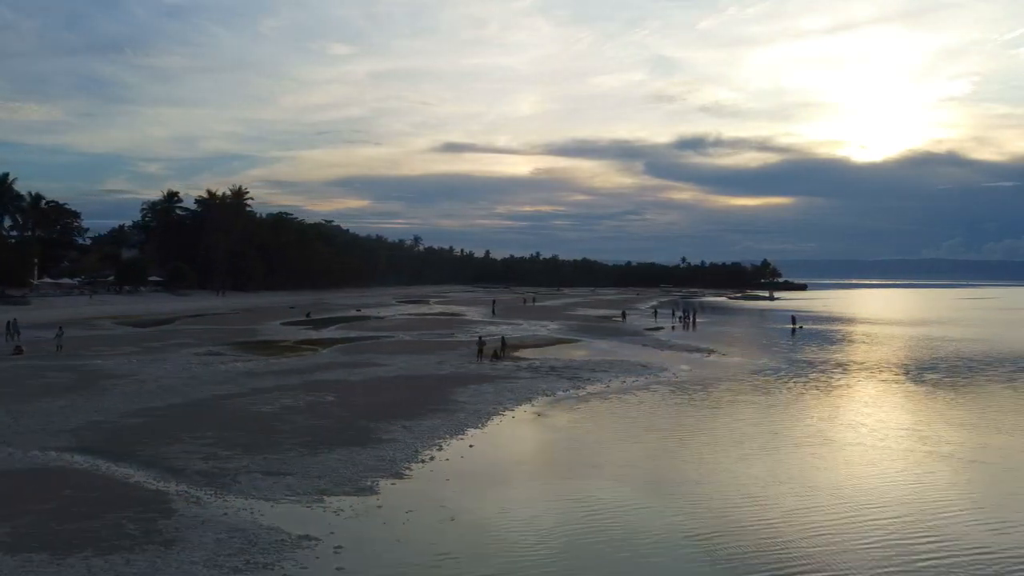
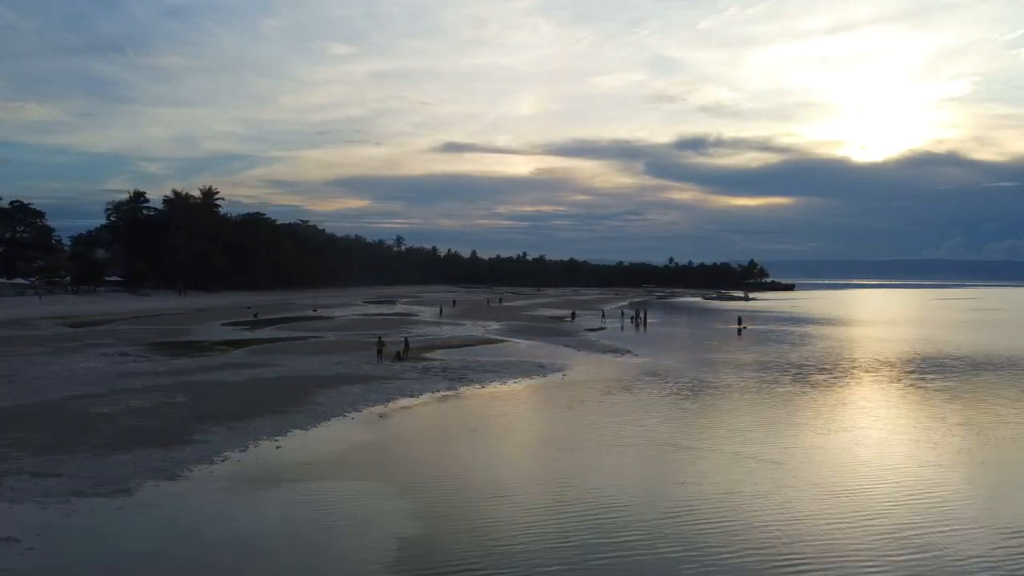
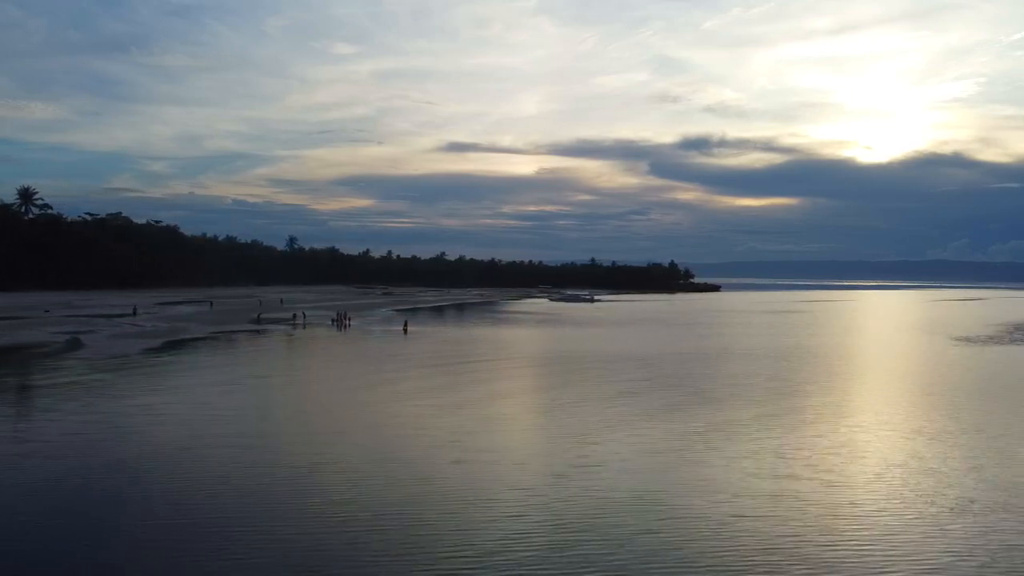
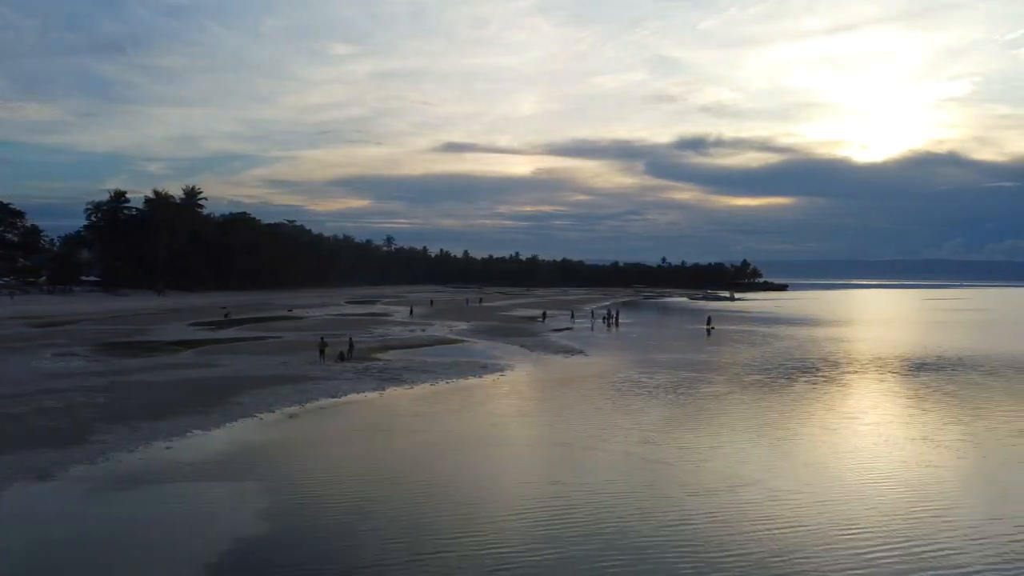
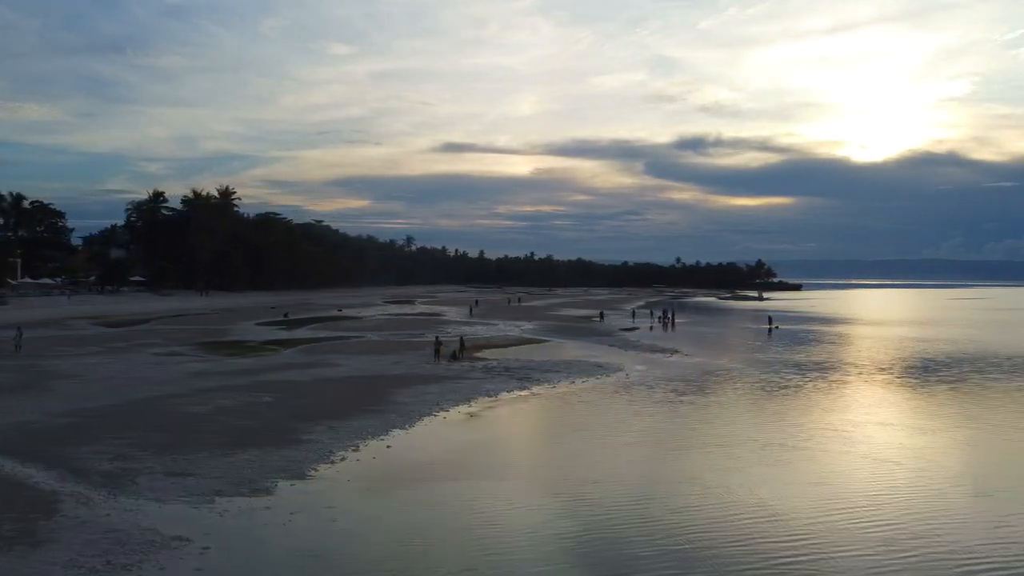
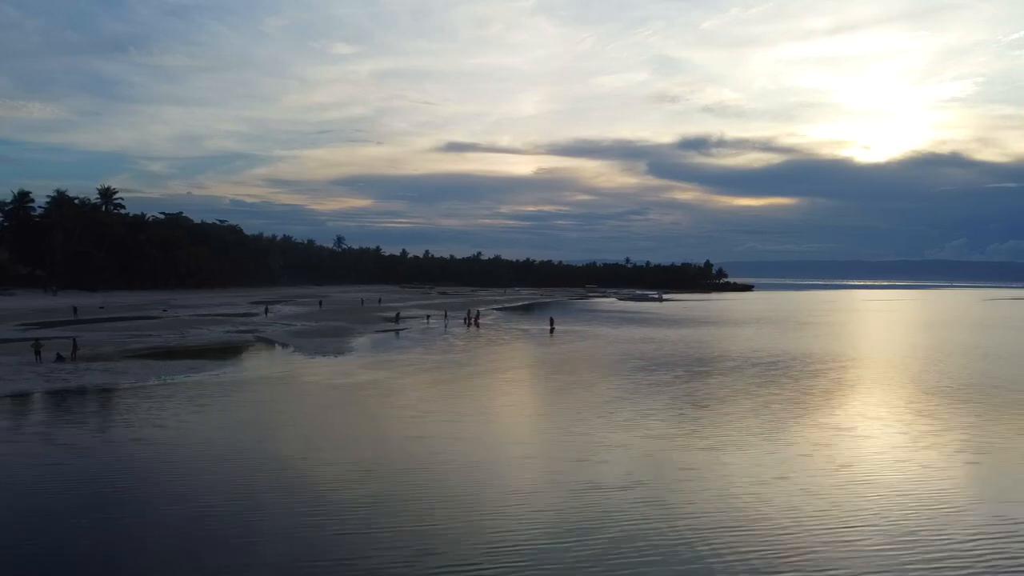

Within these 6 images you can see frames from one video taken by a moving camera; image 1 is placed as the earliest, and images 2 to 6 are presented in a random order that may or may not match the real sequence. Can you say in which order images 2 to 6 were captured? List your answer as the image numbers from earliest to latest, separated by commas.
5, 2, 4, 6, 3
